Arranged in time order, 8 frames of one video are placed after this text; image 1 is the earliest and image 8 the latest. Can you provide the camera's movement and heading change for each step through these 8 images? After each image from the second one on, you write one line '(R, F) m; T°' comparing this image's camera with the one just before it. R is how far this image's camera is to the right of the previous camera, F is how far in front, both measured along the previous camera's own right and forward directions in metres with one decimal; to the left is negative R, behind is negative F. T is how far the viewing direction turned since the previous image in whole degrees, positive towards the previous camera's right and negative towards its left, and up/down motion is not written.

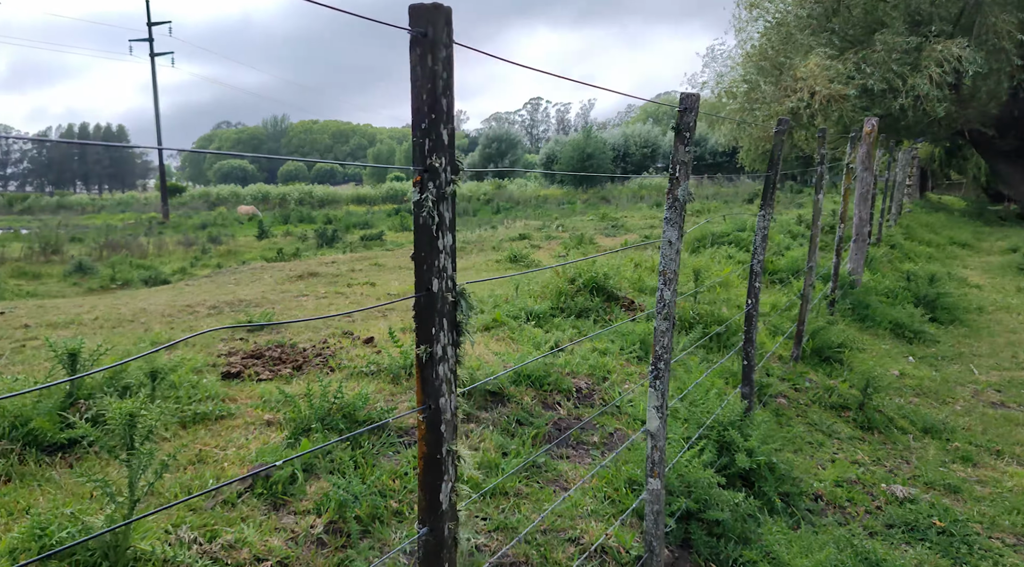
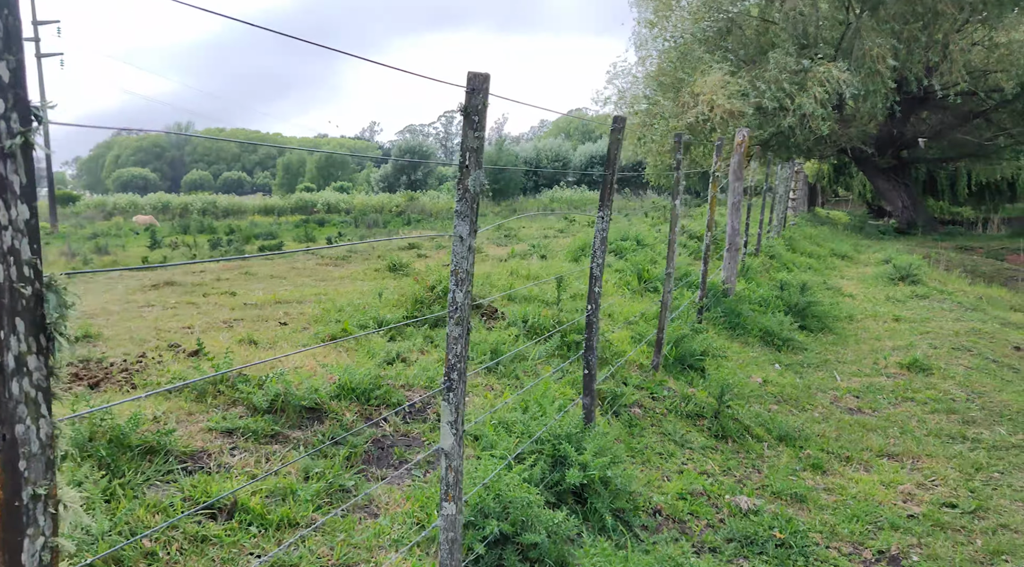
(+0.5, +0.3) m; +7°
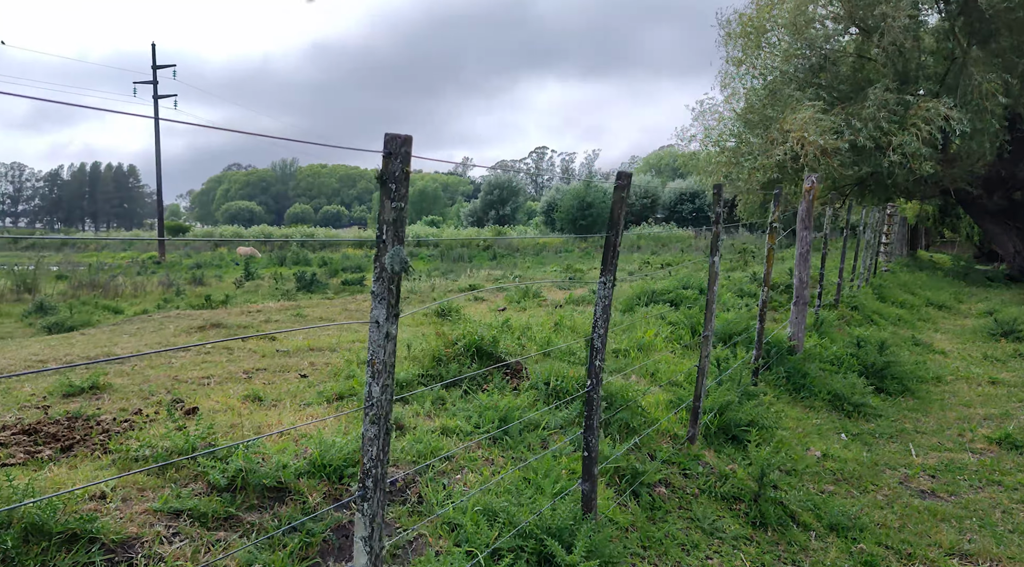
(+0.5, +0.4) m; -7°
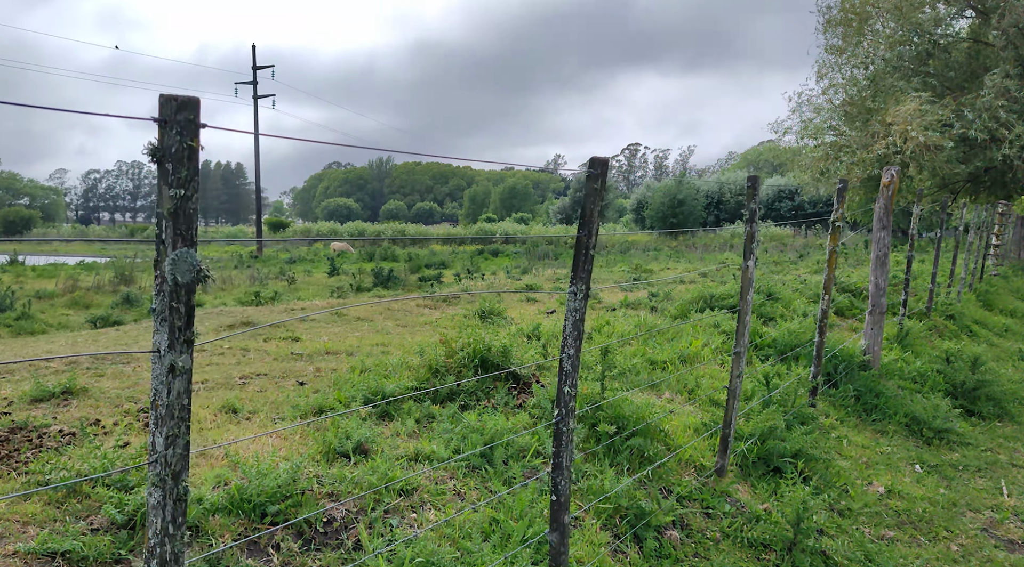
(+0.6, +0.7) m; -7°
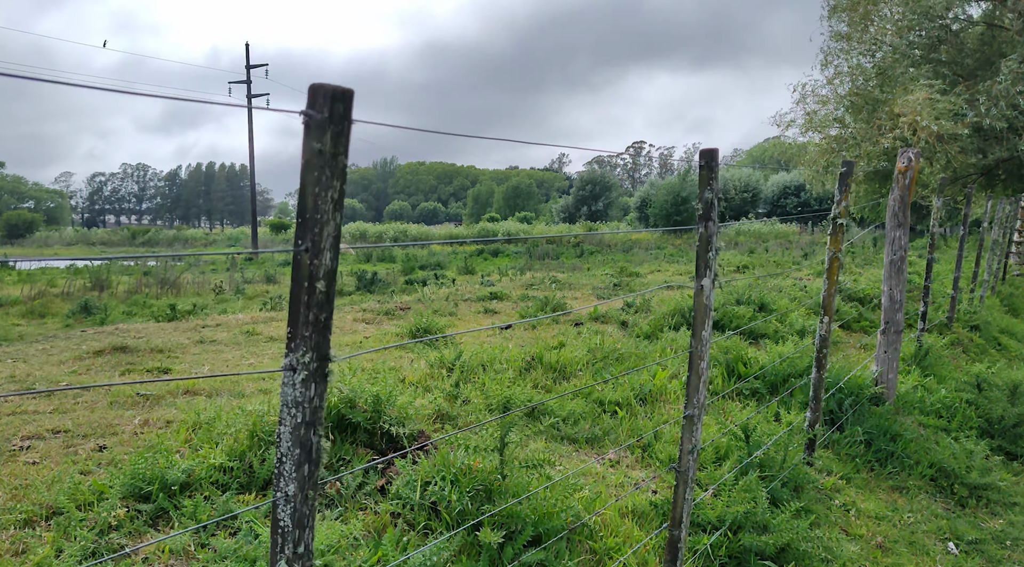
(+0.7, +1.6) m; 0°
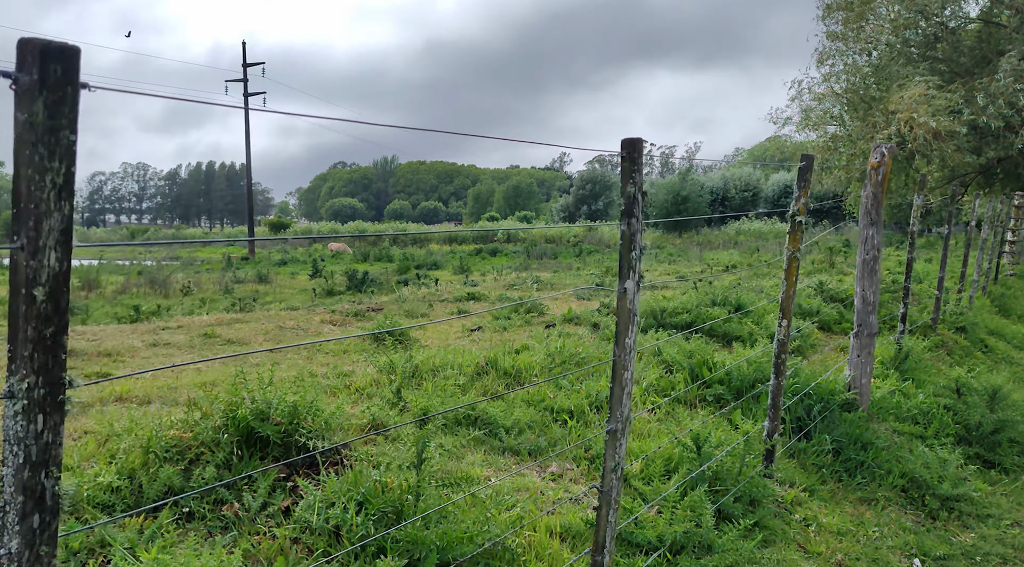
(+0.4, +0.3) m; 0°
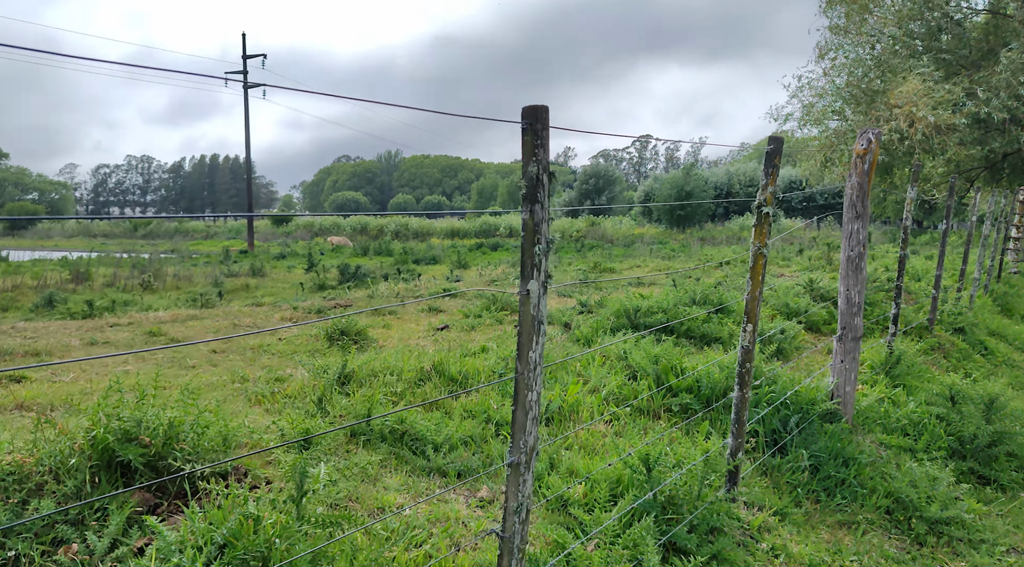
(+0.4, +0.5) m; 0°
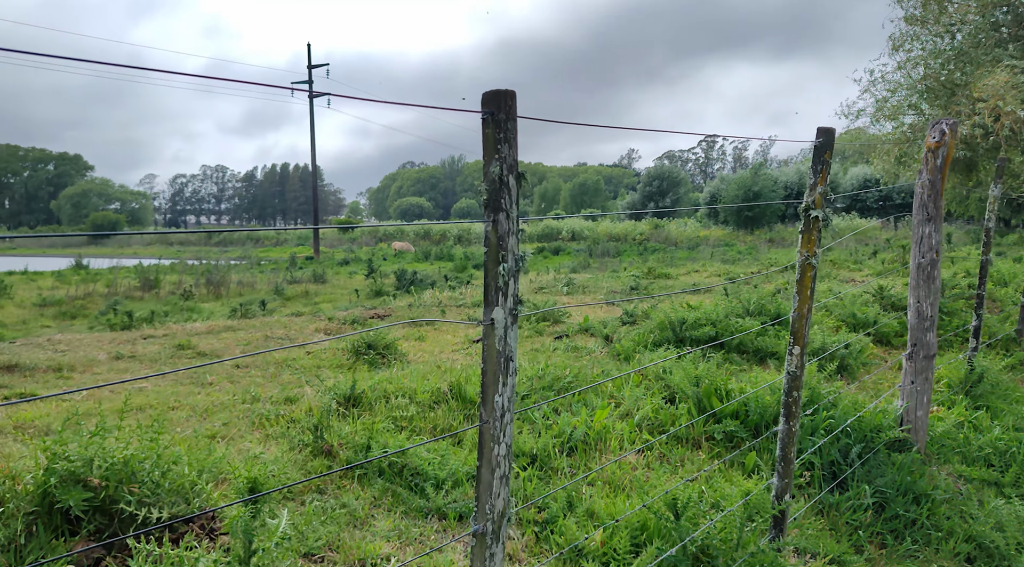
(+0.3, +0.5) m; -5°
